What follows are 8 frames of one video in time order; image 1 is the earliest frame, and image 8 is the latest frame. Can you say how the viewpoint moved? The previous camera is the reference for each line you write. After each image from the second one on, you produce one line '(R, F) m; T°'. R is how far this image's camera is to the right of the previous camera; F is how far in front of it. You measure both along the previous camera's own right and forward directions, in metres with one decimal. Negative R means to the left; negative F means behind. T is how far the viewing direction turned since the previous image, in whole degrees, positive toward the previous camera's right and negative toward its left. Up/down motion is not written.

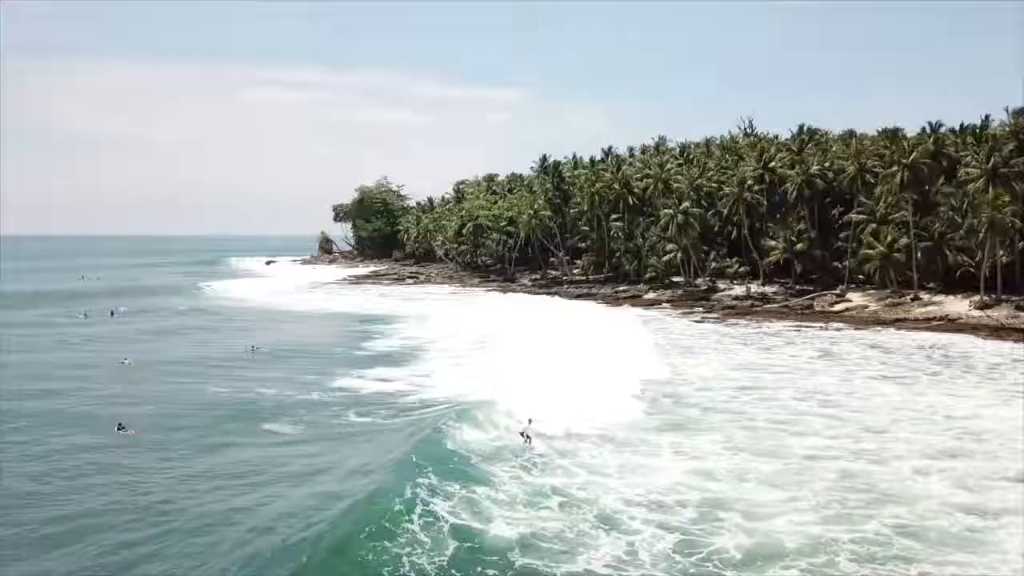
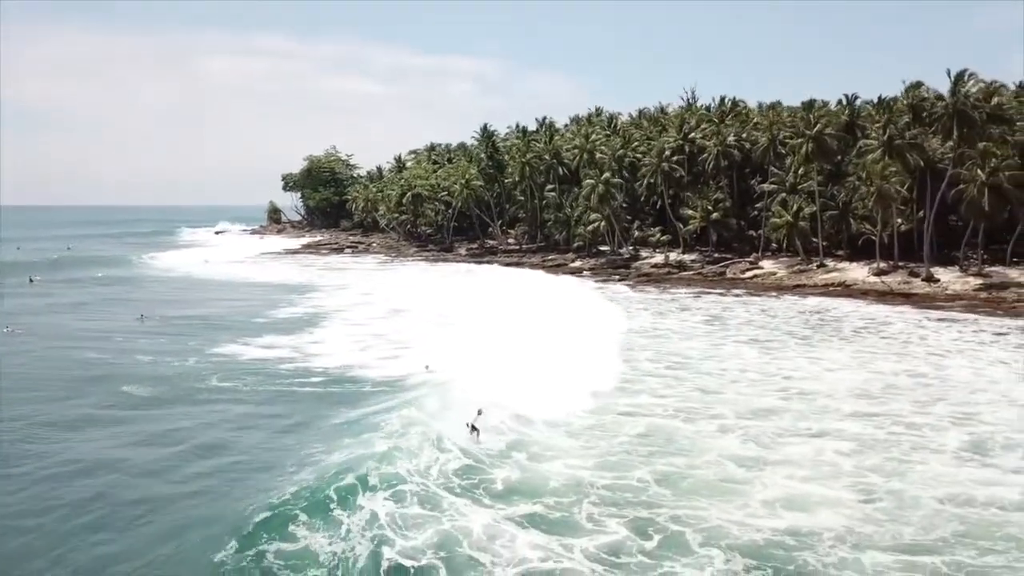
(+2.4, -0.8) m; +2°
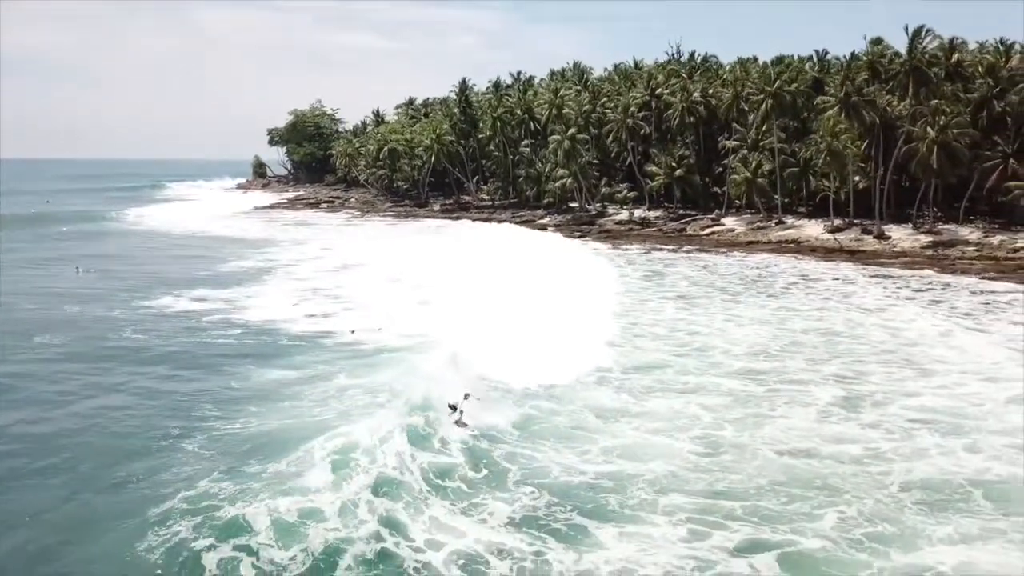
(+2.0, -0.3) m; 0°
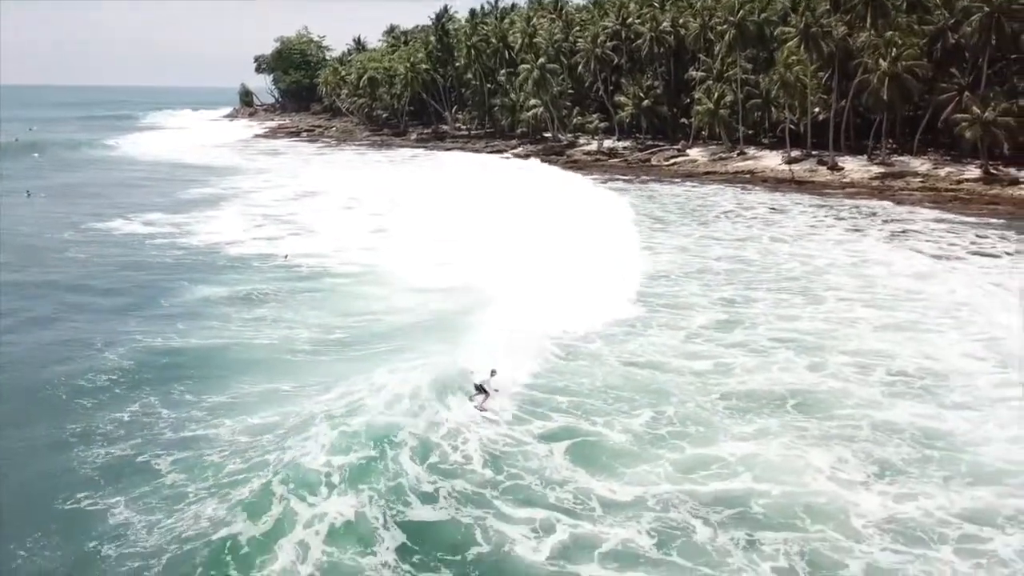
(+1.9, -0.9) m; 0°
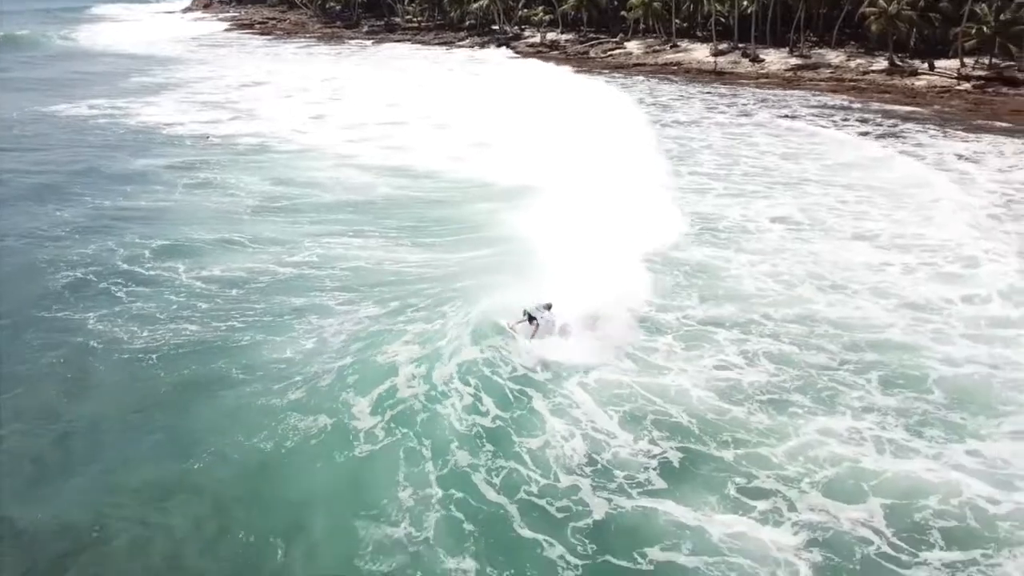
(+1.7, -2.5) m; +2°
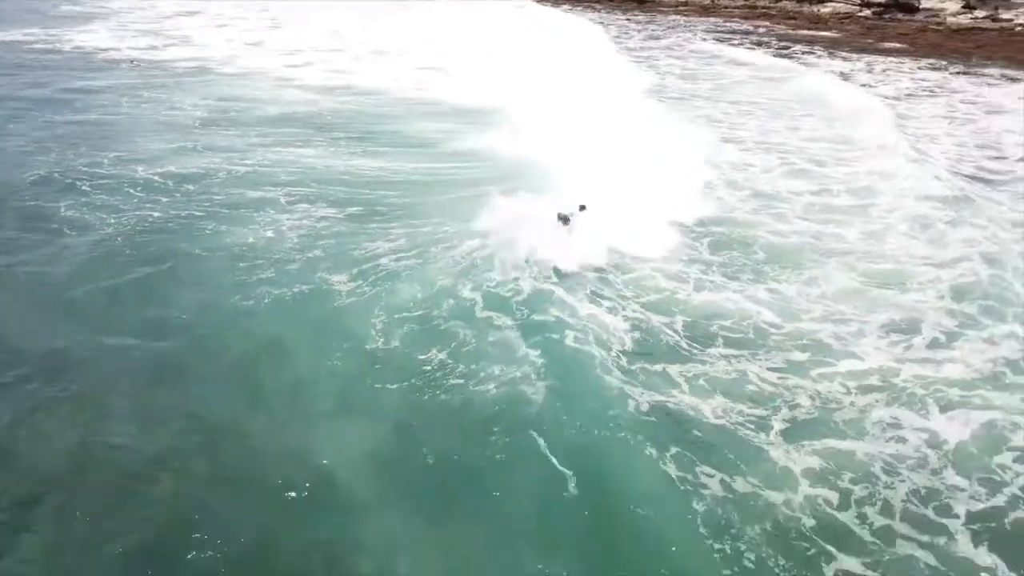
(+0.6, -2.2) m; +3°
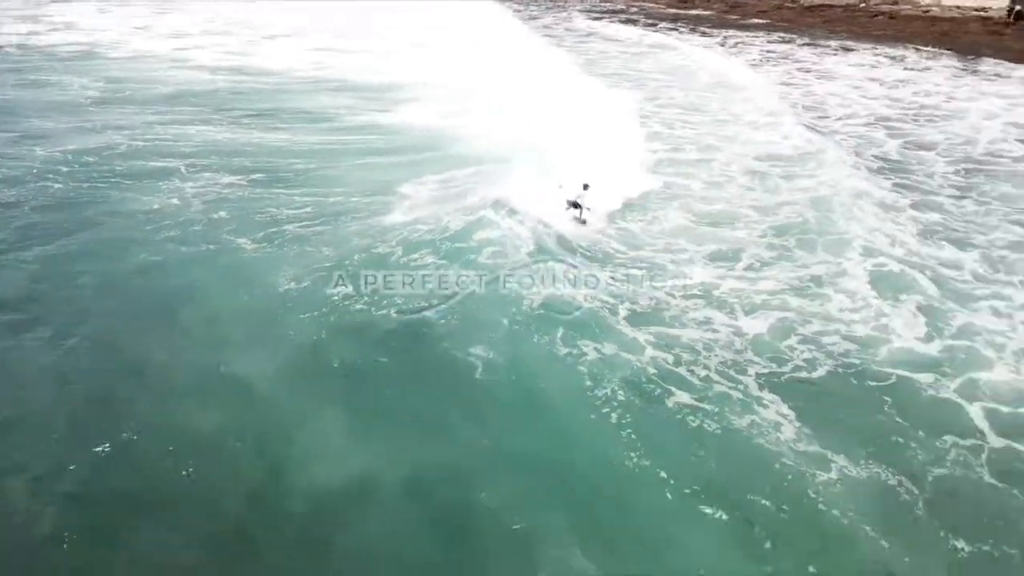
(+0.2, -1.5) m; +6°
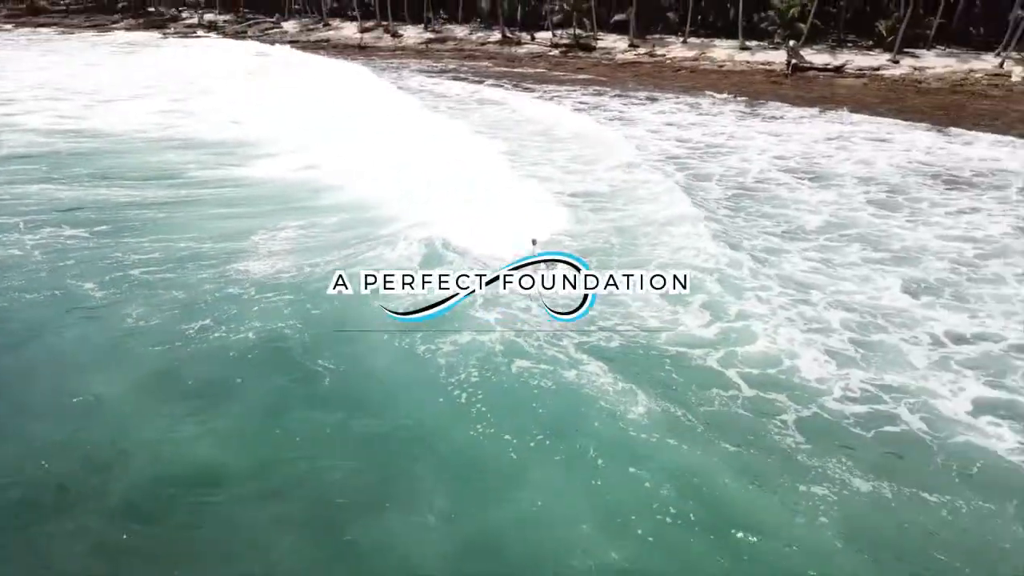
(+0.2, -1.5) m; +10°
